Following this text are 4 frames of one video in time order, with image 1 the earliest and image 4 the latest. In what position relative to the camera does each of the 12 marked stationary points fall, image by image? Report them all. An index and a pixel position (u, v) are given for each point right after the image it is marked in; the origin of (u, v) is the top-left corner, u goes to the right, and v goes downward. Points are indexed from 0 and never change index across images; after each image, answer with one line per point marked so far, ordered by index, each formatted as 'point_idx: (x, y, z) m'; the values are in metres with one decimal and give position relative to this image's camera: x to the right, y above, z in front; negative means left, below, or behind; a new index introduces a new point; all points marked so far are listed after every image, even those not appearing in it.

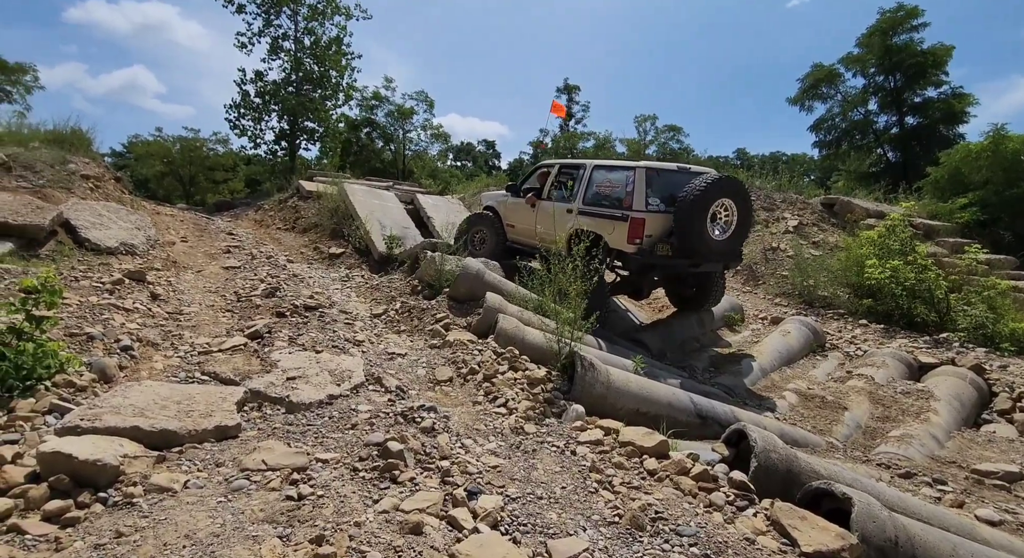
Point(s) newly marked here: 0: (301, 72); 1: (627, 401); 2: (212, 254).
0: (-7.2, +7.1, +16.9) m
1: (+0.7, -0.8, +3.2) m
2: (-5.0, +0.4, +8.2) m
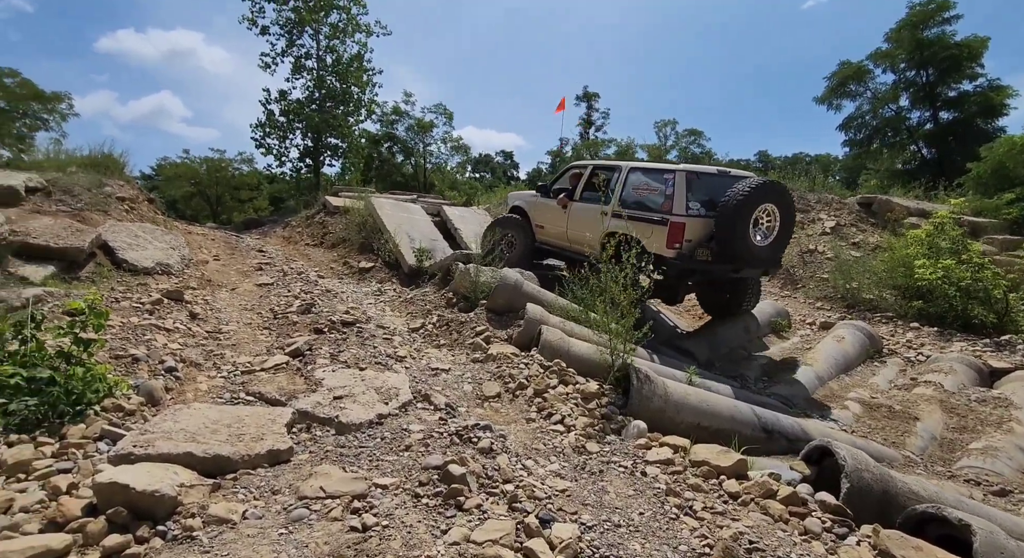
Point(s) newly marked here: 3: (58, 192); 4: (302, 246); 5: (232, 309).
0: (-6.5, +6.5, +17.2) m
1: (+1.1, -0.8, +3.0) m
2: (-4.5, +0.1, +8.3) m
3: (-7.3, +1.4, +8.0) m
4: (-4.8, +0.7, +11.2) m
5: (-3.2, -0.3, +5.7) m
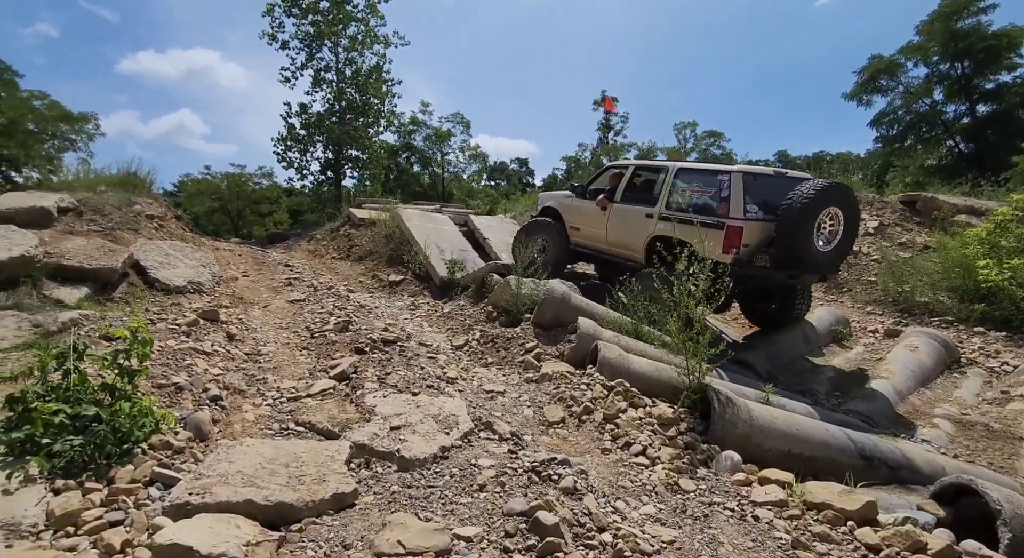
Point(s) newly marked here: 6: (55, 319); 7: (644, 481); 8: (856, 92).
0: (-5.9, +6.1, +17.2) m
1: (+1.5, -0.9, +2.7) m
2: (-3.9, -0.1, +8.2) m
3: (-6.8, +1.1, +8.0) m
4: (-4.1, +0.4, +11.1) m
5: (-2.8, -0.5, +5.6) m
6: (-4.4, -0.4, +4.7) m
7: (+0.6, -0.9, +2.3) m
8: (+11.9, +6.5, +17.3) m
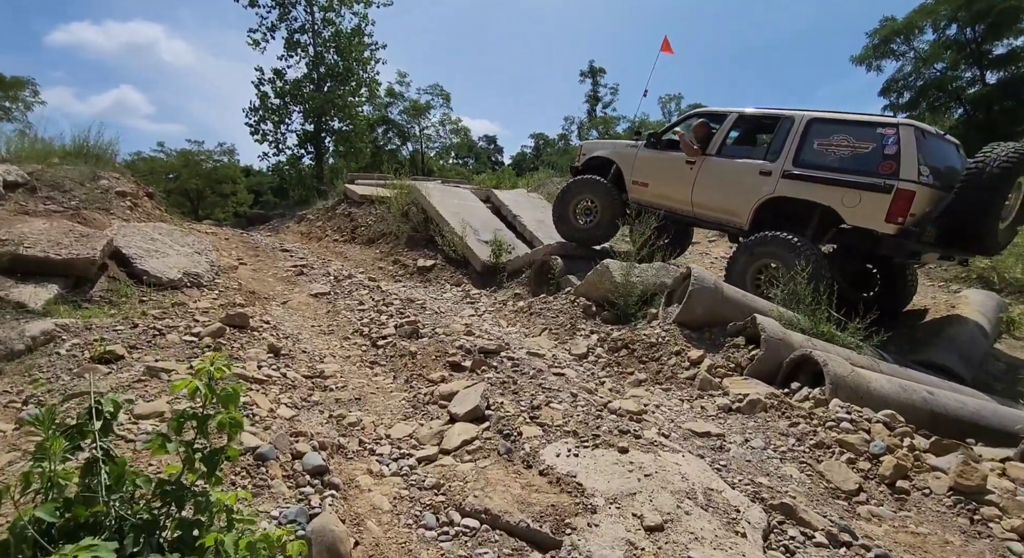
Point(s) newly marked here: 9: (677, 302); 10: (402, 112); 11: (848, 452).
0: (-5.7, +6.6, +15.5) m
1: (+2.6, -0.9, +1.8) m
2: (-3.1, 0.0, +6.8) m
3: (-6.0, +1.2, +6.4) m
4: (-3.5, +0.7, +9.7) m
5: (-1.8, -0.5, +4.3) m
6: (-3.3, -0.4, +3.4) m
7: (+1.8, -0.9, +1.3) m
8: (+12.0, +7.4, +16.6) m
9: (+1.4, -0.2, +4.2) m
10: (-3.9, +6.8, +19.8) m
11: (+1.5, -0.8, +2.2) m
